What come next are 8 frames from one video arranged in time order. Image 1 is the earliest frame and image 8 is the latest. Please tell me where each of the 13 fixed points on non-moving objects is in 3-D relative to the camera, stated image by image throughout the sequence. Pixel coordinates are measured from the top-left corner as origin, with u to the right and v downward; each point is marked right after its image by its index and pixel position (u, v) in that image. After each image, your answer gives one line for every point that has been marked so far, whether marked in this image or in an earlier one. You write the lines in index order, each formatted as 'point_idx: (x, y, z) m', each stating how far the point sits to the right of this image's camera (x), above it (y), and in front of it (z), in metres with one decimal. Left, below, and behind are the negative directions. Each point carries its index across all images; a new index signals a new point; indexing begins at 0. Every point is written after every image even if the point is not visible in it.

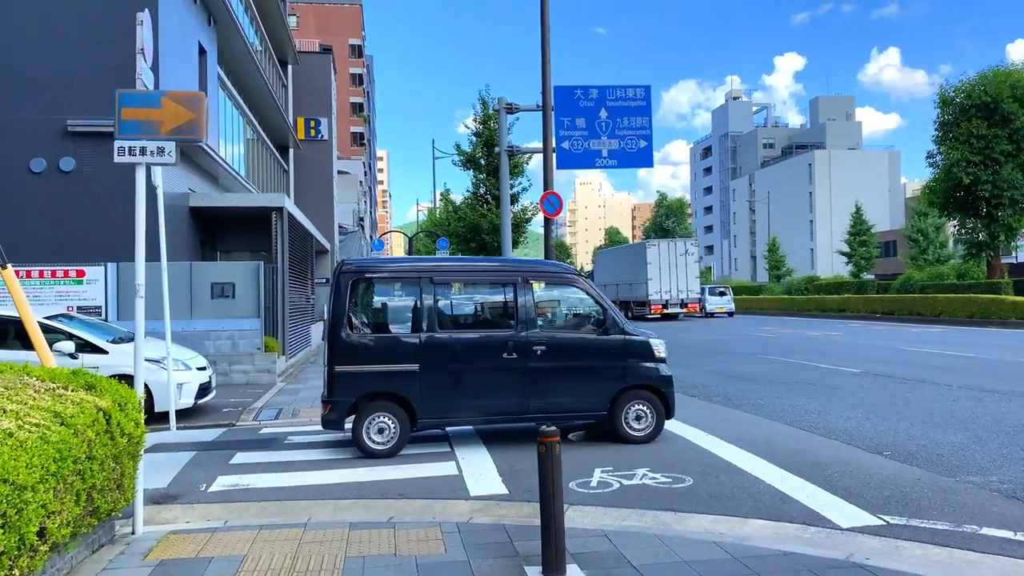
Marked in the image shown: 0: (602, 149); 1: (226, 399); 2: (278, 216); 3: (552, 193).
0: (+1.9, +3.2, +20.4) m
1: (-4.1, -1.6, +12.3) m
2: (-4.9, +1.5, +17.9) m
3: (+0.9, +2.1, +18.1) m
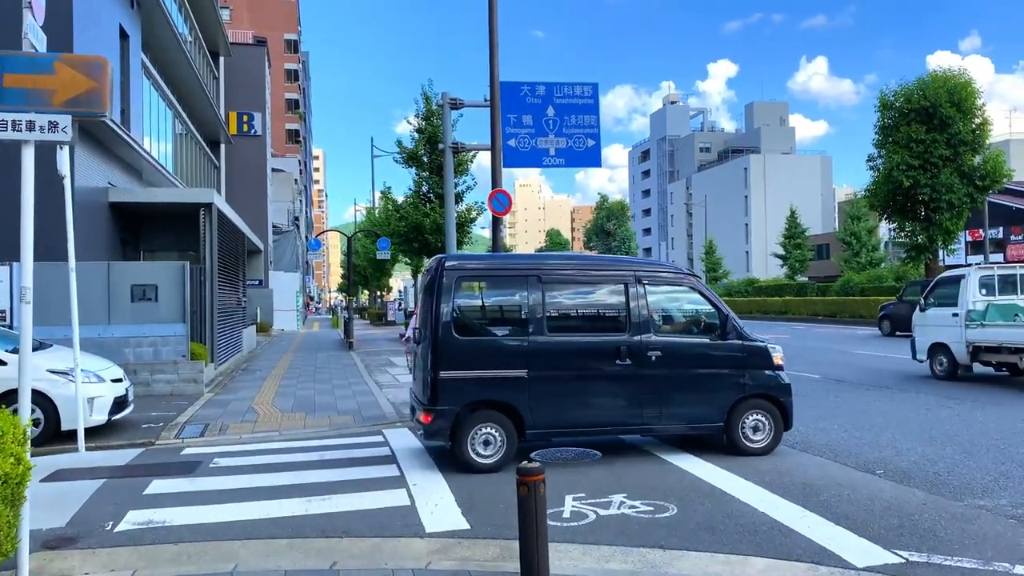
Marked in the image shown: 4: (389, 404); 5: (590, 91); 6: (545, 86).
0: (+0.7, +3.1, +19.6) m
1: (-4.8, -1.6, +11.2) m
2: (-6.0, +1.4, +16.7) m
3: (-0.2, +2.0, +17.4) m
4: (-1.7, -1.6, +12.0) m
5: (+1.6, +4.5, +19.9) m
6: (+0.6, +4.5, +19.8) m
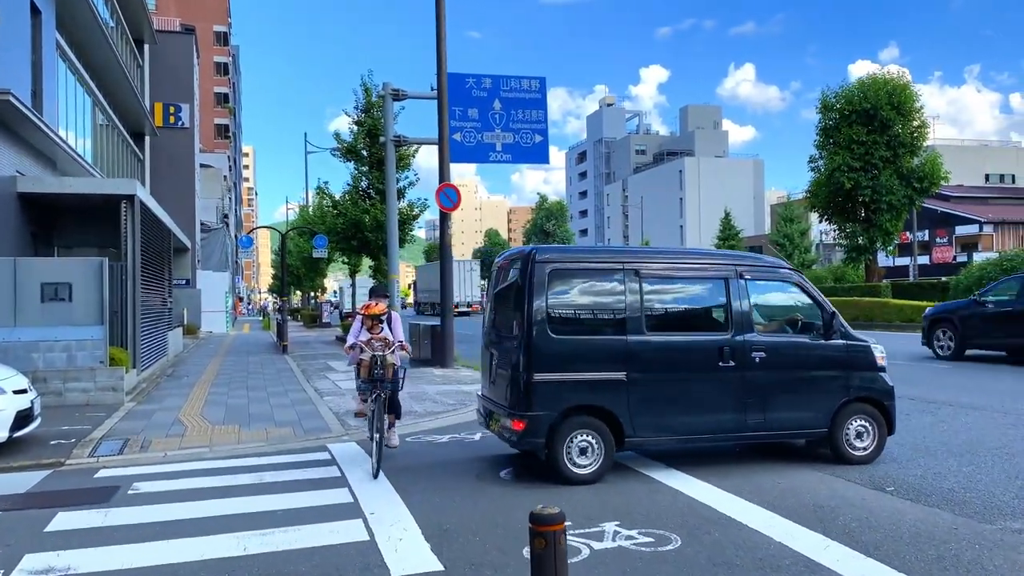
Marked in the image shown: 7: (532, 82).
0: (-0.5, +3.1, +18.8) m
1: (-5.3, -1.6, +10.0) m
2: (-6.9, +1.5, +15.3) m
3: (-1.2, +2.0, +16.5) m
4: (-2.3, -1.6, +11.0) m
5: (+0.4, +4.5, +19.1) m
6: (-0.6, +4.5, +18.9) m
7: (+0.3, +4.5, +19.2) m
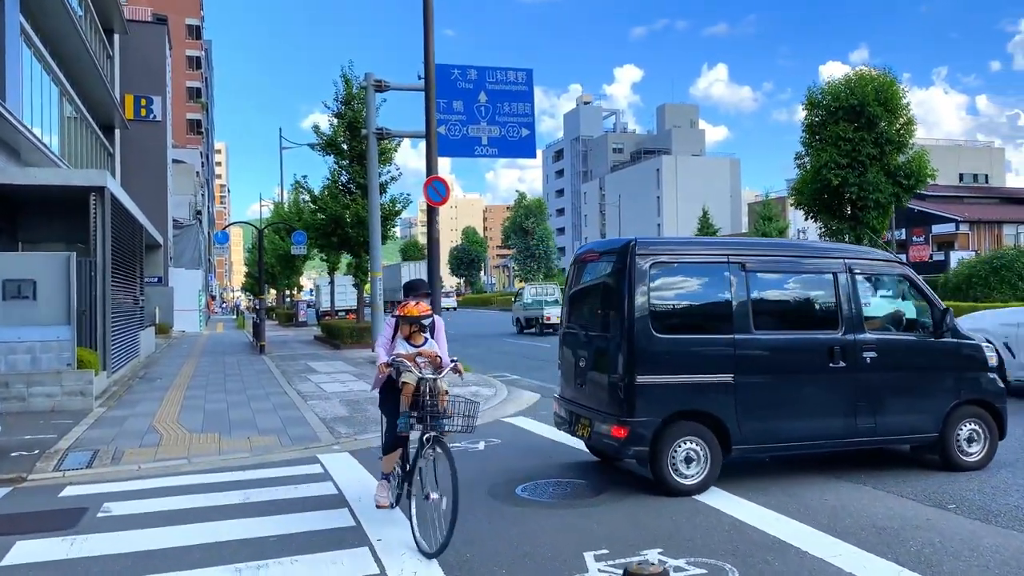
0: (-0.8, +3.2, +18.1) m
1: (-5.3, -1.6, +9.1) m
2: (-7.1, +1.5, +14.4) m
3: (-1.4, +2.1, +15.8) m
4: (-2.3, -1.6, +10.3) m
5: (+0.1, +4.5, +18.5) m
6: (-0.8, +4.6, +18.3) m
7: (0.0, +4.6, +18.5) m
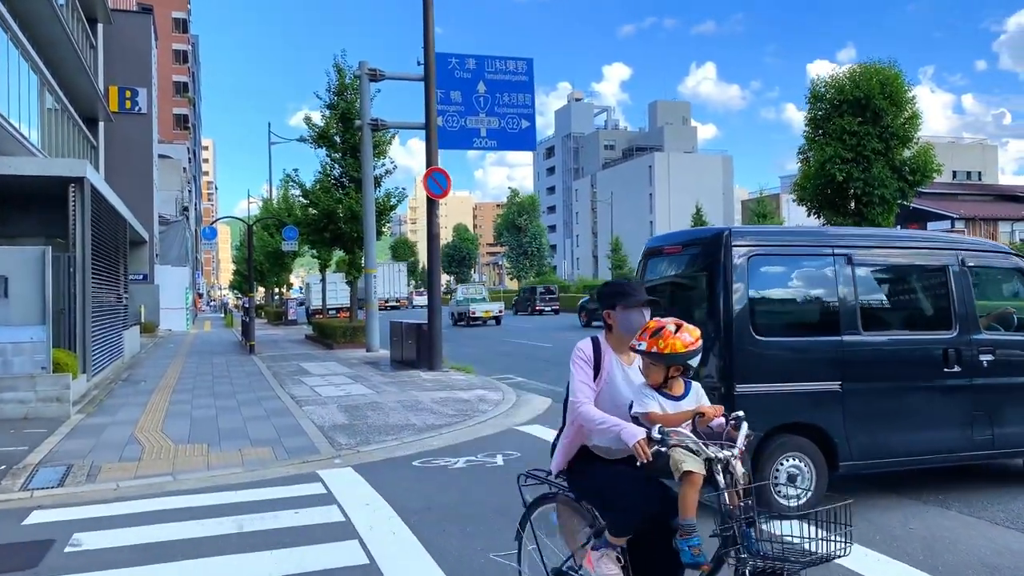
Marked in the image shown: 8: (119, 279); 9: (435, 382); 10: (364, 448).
0: (-0.7, +3.2, +17.3) m
1: (-5.1, -1.6, +8.3) m
2: (-6.9, +1.5, +13.5) m
3: (-1.3, +2.1, +14.9) m
4: (-2.1, -1.6, +9.5) m
5: (+0.2, +4.6, +17.7) m
6: (-0.8, +4.6, +17.4) m
7: (+0.1, +4.6, +17.7) m
8: (-9.2, +0.2, +20.0) m
9: (-1.2, -1.5, +13.6) m
10: (-1.4, -1.6, +8.2) m
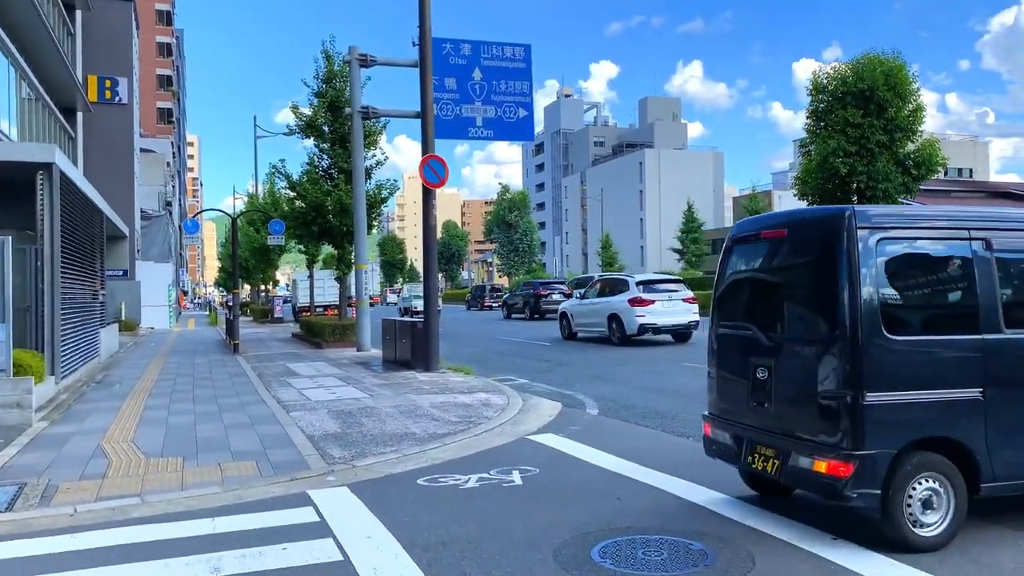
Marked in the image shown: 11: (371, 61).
0: (-0.7, +3.3, +16.4) m
1: (-5.0, -1.5, +7.3) m
2: (-6.9, +1.6, +12.5) m
3: (-1.3, +2.2, +14.0) m
4: (-2.0, -1.5, +8.5) m
5: (+0.2, +4.6, +16.7) m
6: (-0.8, +4.7, +16.5) m
7: (+0.1, +4.7, +16.8) m
8: (-9.3, +0.3, +18.9) m
9: (-1.2, -1.4, +12.6) m
10: (-1.3, -1.5, +7.3) m
11: (-3.2, +5.3, +19.7) m
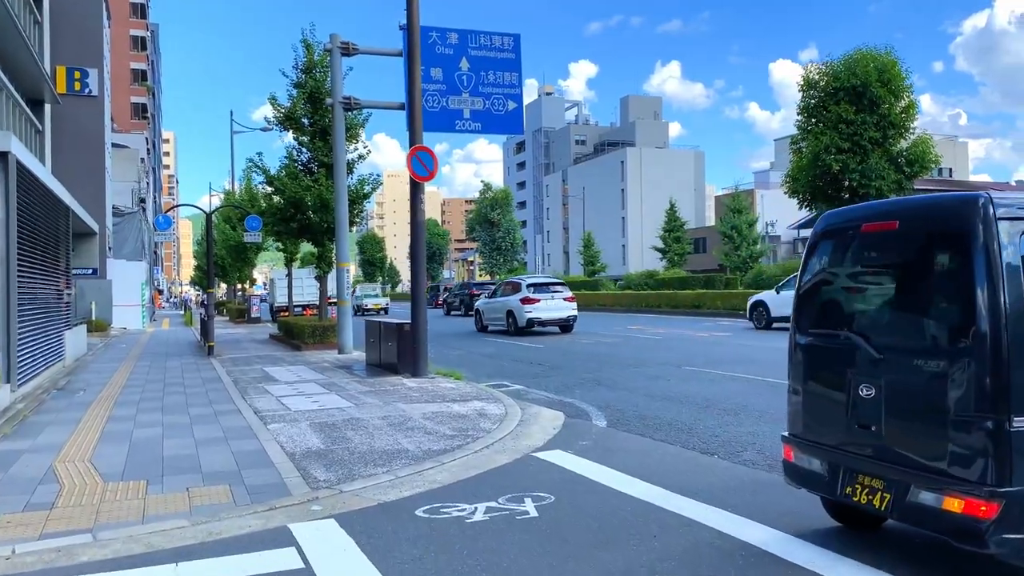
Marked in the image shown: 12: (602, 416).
0: (-0.9, +3.3, +15.5) m
1: (-4.9, -1.5, +6.3) m
2: (-7.0, +1.6, +11.5) m
3: (-1.4, +2.2, +13.1) m
4: (-2.0, -1.5, +7.7) m
5: (0.0, +4.6, +15.9) m
6: (-0.9, +4.7, +15.7) m
7: (-0.1, +4.7, +16.0) m
8: (-9.5, +0.3, +17.9) m
9: (-1.3, -1.4, +11.8) m
10: (-1.2, -1.5, +6.5) m
11: (-3.5, +5.3, +18.8) m
12: (+1.0, -1.4, +9.4) m
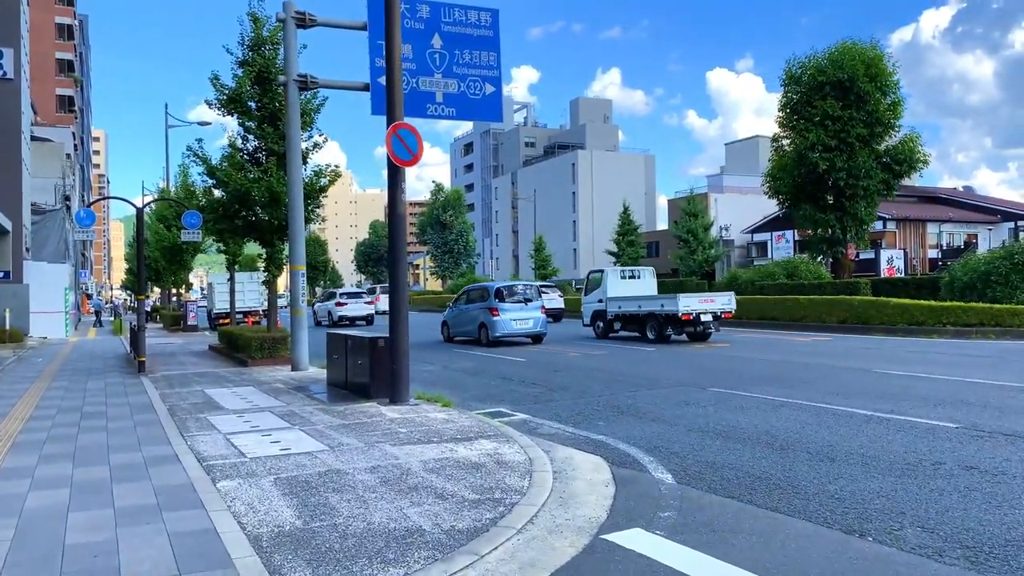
0: (-1.0, +3.2, +13.3) m
1: (-4.5, -1.6, +3.8) m
2: (-6.8, +1.5, +8.8) m
3: (-1.4, +2.1, +10.8) m
4: (-1.6, -1.6, +5.3) m
5: (-0.2, +4.5, +13.7) m
6: (-1.1, +4.6, +13.4) m
7: (-0.3, +4.6, +13.8) m
8: (-9.8, +0.2, +15.0) m
9: (-1.2, -1.5, +9.5) m
10: (-0.8, -1.6, +4.2) m
11: (-3.9, +5.2, +16.3) m
12: (+1.3, -1.5, +7.3) m
